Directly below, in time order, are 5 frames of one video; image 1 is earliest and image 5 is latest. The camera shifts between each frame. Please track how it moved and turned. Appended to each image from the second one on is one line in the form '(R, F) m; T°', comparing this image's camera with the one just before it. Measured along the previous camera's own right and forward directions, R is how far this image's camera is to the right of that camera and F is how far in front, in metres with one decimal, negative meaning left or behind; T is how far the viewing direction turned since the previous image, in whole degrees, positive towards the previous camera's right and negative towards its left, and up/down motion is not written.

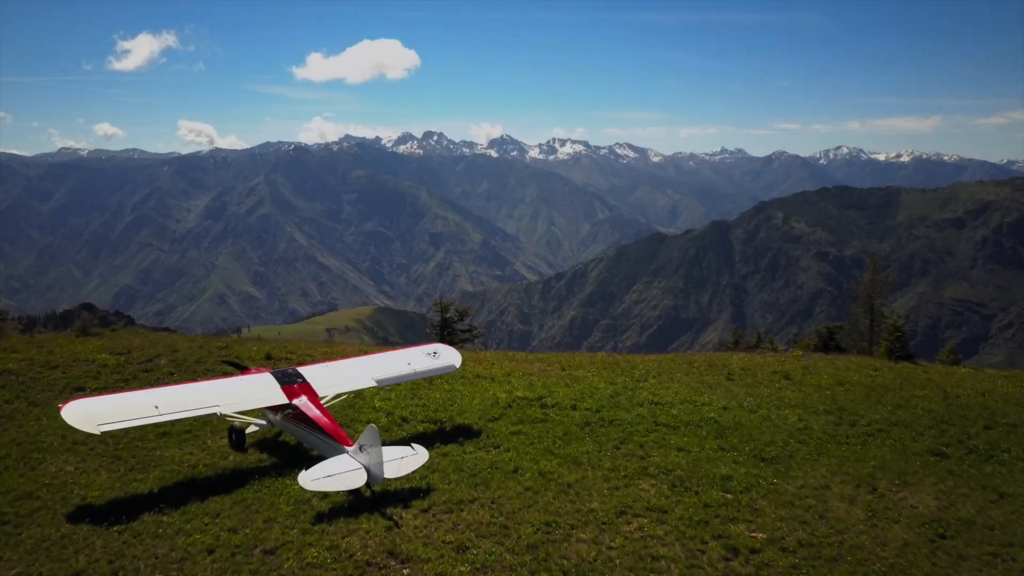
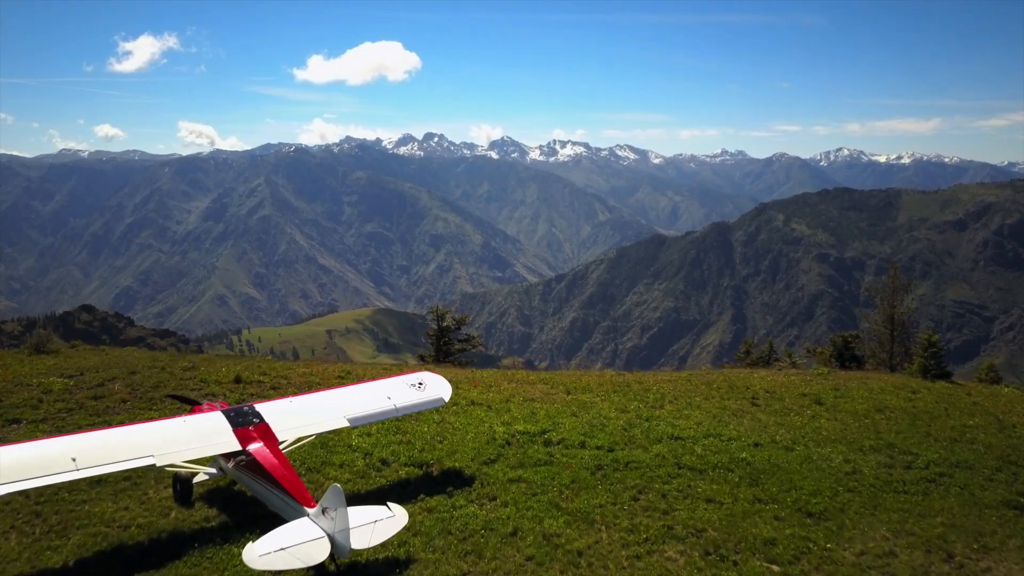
(0.0, +2.7) m; 0°
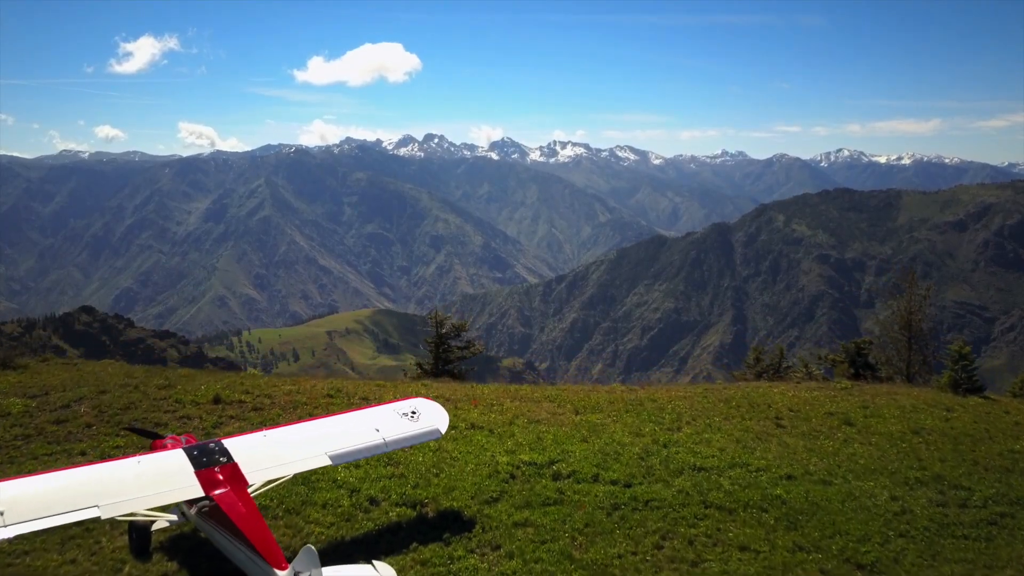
(-0.1, +1.8) m; 0°
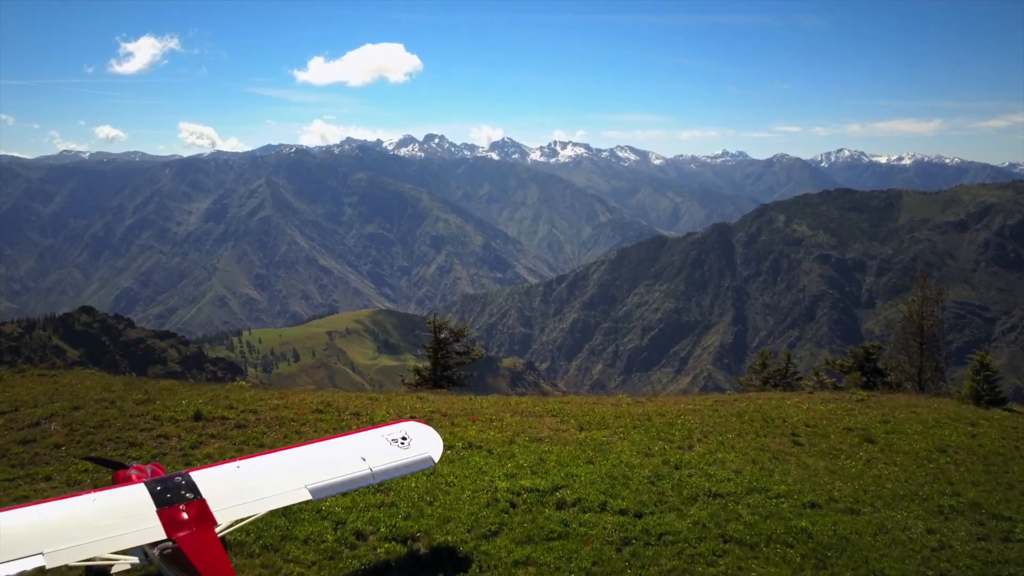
(0.0, +1.2) m; 0°
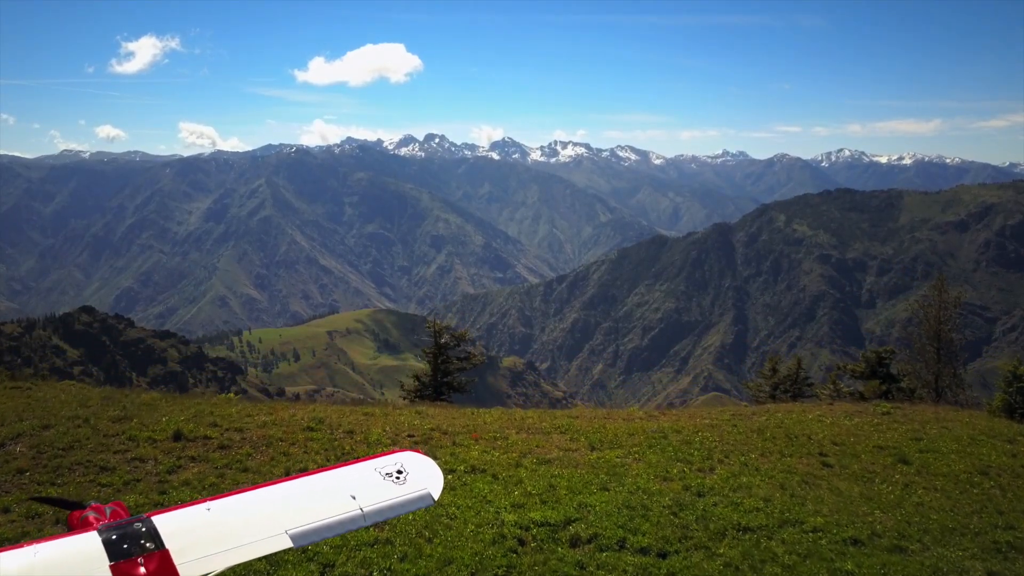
(-0.2, +1.5) m; 0°
